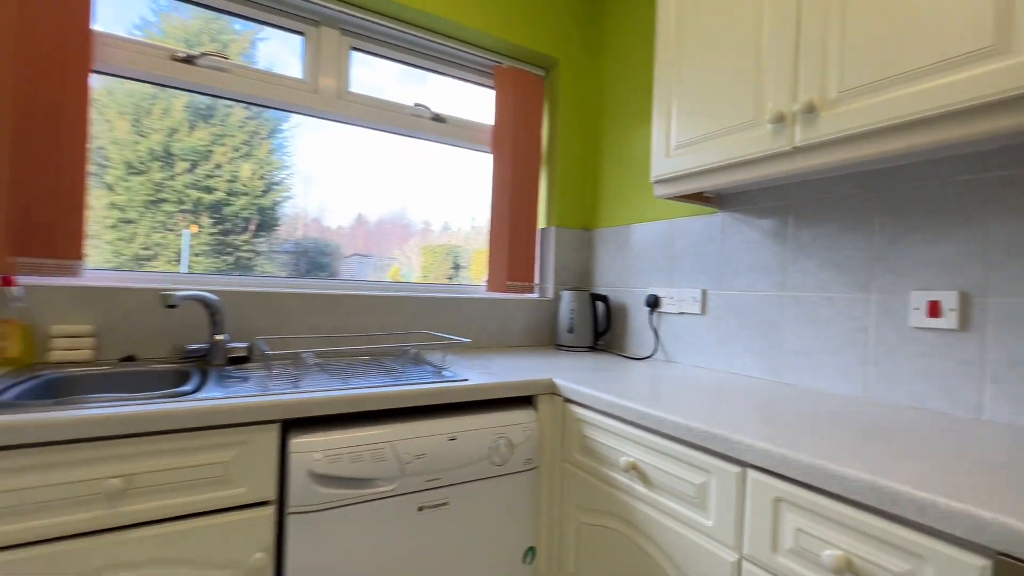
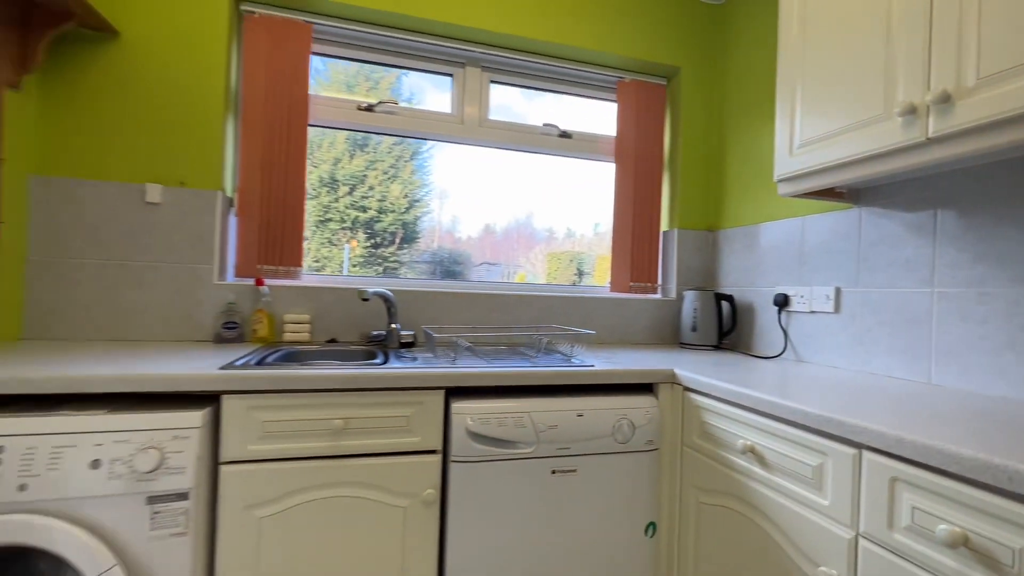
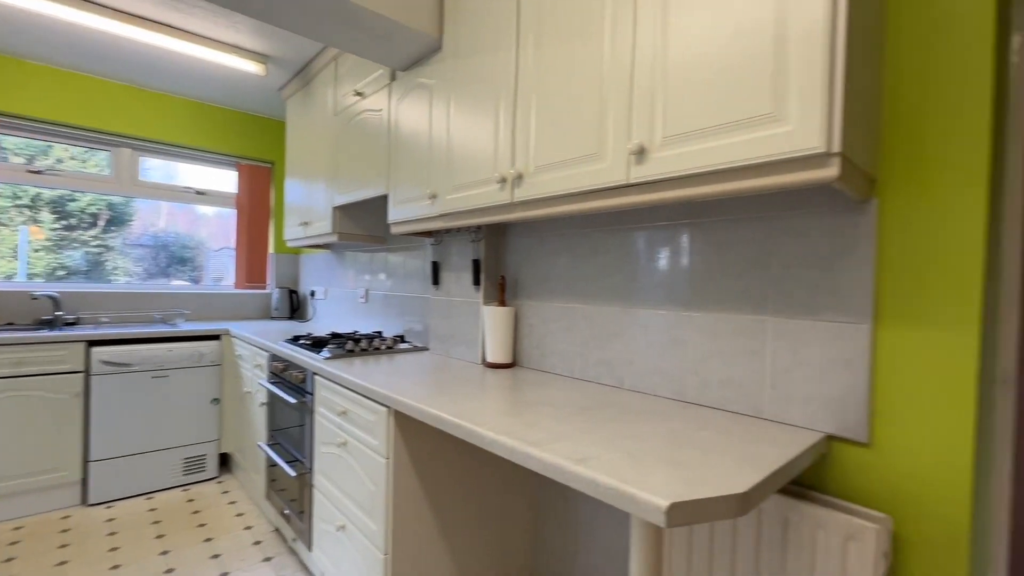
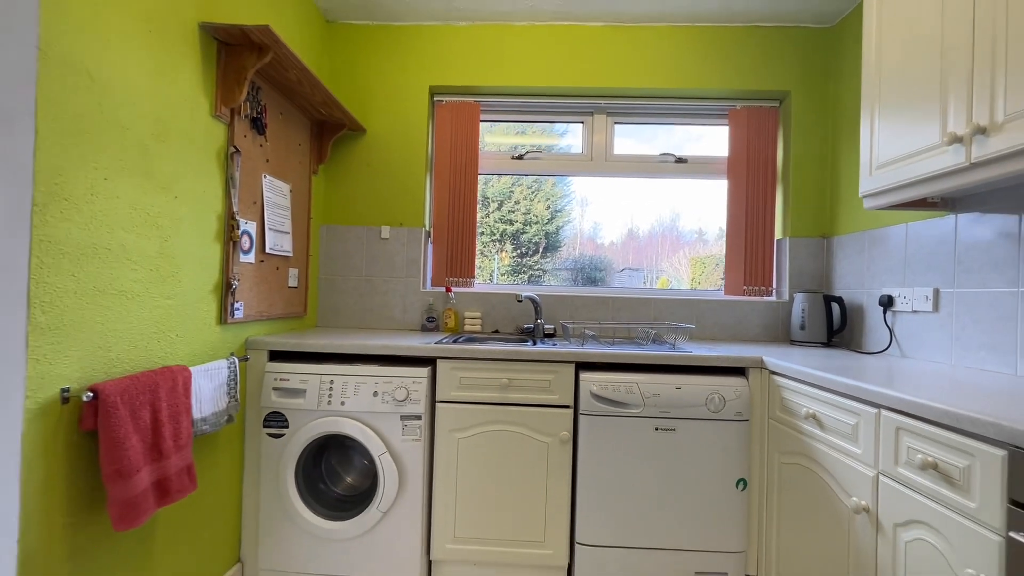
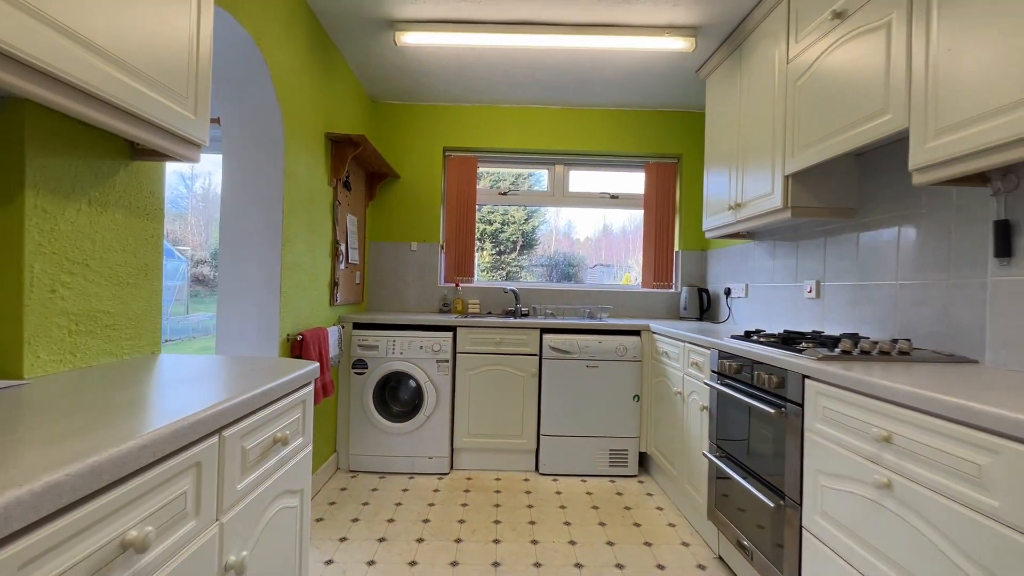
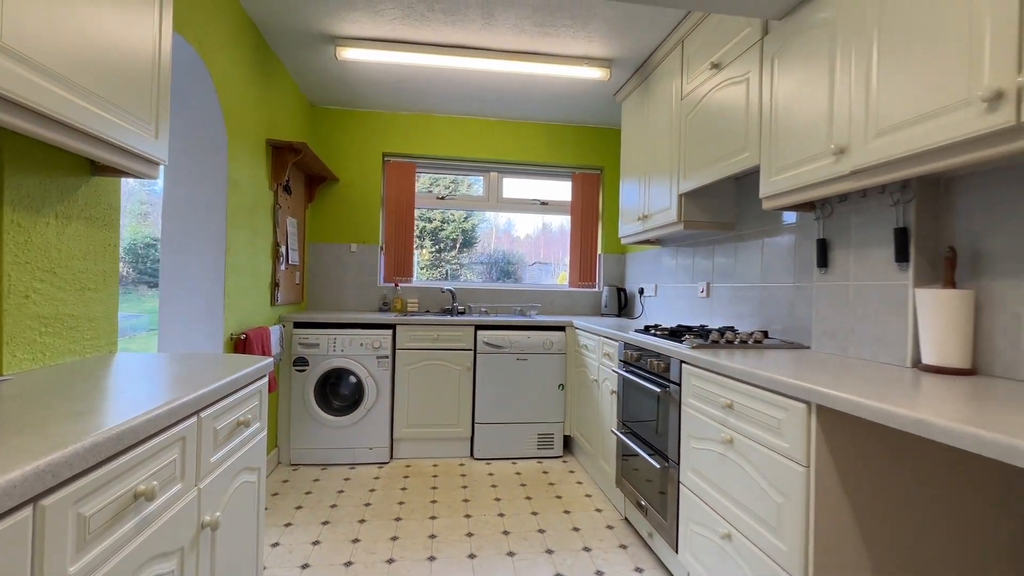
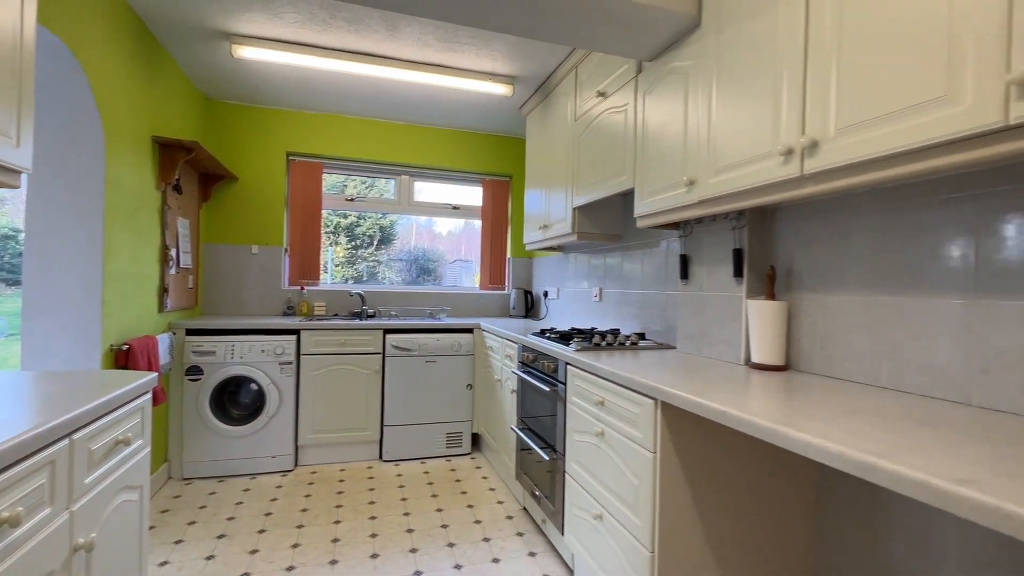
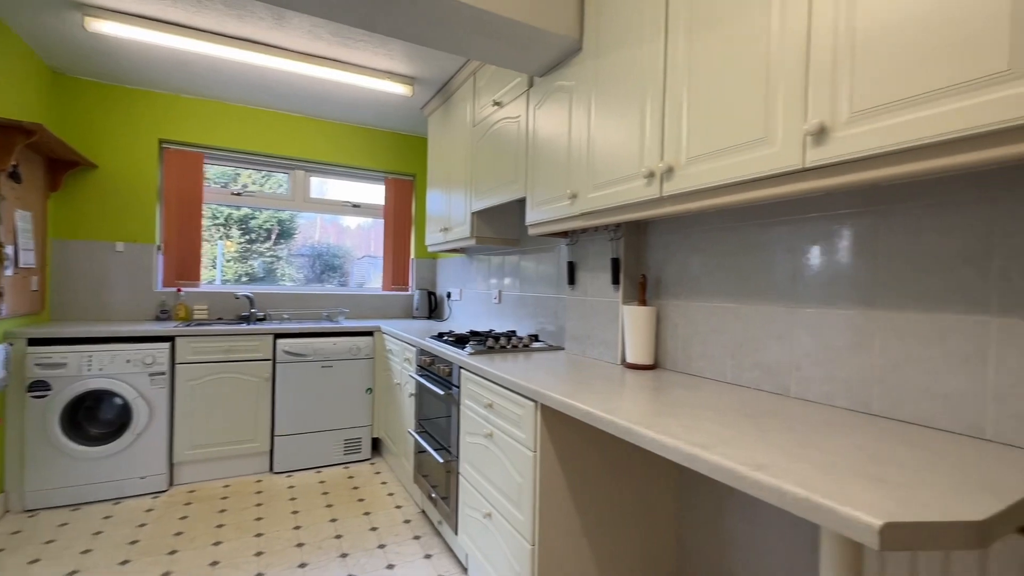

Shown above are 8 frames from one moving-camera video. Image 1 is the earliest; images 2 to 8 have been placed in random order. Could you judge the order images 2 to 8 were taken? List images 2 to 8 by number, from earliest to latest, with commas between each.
2, 4, 5, 6, 7, 8, 3
